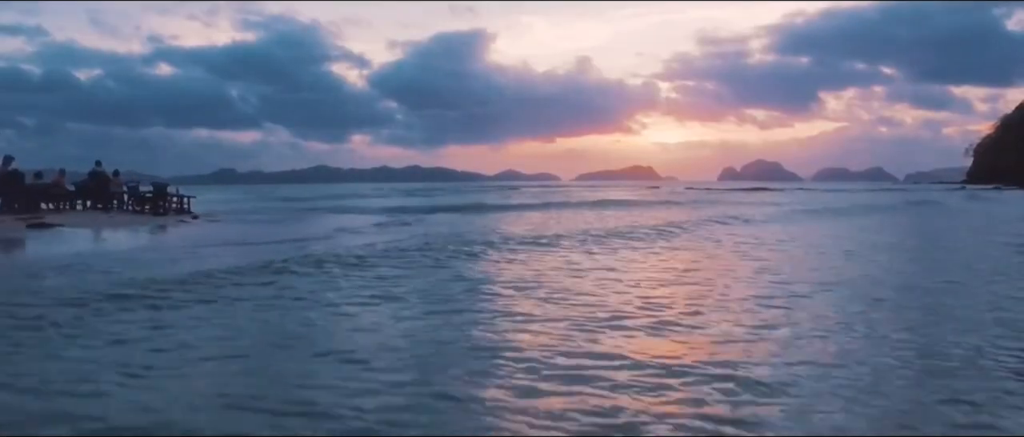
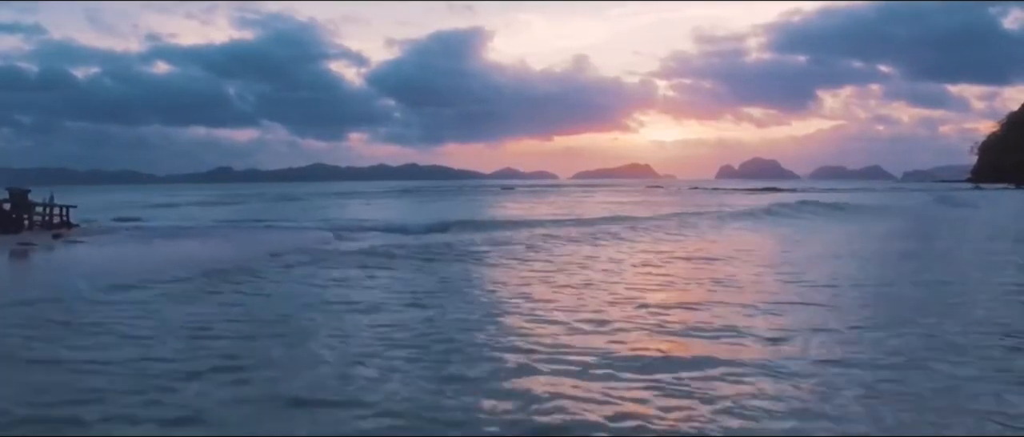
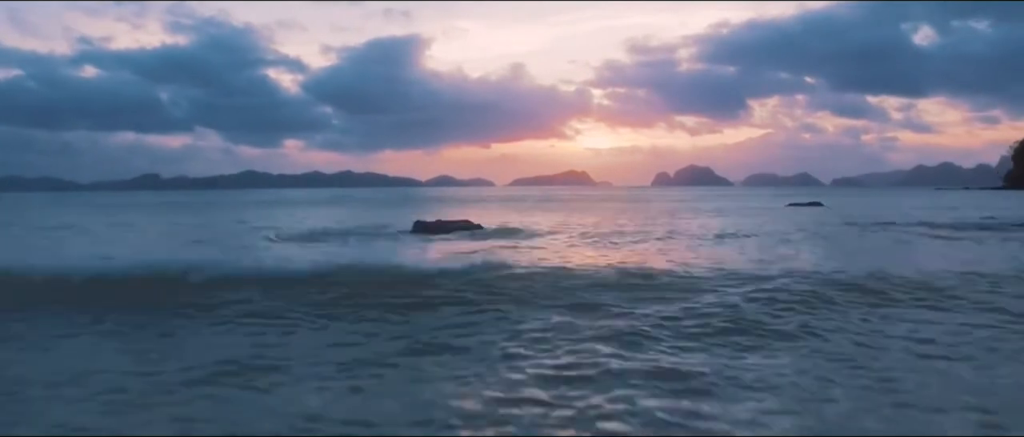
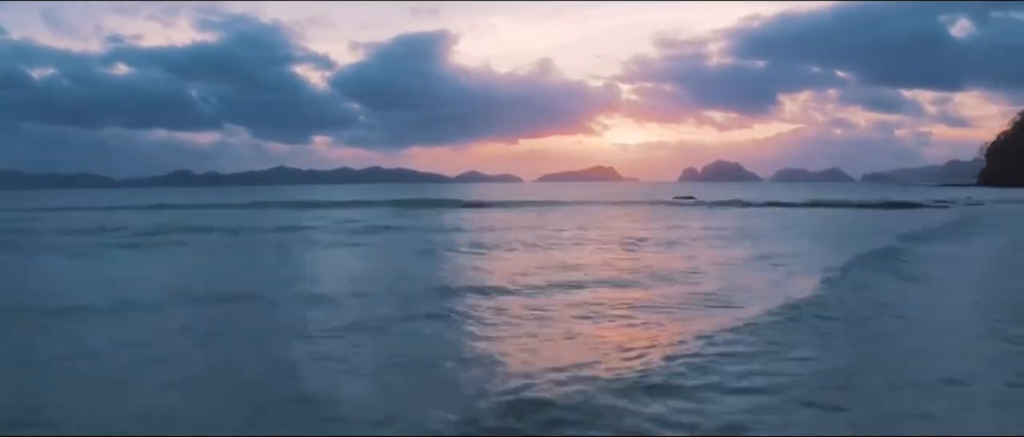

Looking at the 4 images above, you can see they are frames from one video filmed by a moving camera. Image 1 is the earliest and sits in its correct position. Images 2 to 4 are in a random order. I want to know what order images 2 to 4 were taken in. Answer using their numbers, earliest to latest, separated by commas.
2, 4, 3
